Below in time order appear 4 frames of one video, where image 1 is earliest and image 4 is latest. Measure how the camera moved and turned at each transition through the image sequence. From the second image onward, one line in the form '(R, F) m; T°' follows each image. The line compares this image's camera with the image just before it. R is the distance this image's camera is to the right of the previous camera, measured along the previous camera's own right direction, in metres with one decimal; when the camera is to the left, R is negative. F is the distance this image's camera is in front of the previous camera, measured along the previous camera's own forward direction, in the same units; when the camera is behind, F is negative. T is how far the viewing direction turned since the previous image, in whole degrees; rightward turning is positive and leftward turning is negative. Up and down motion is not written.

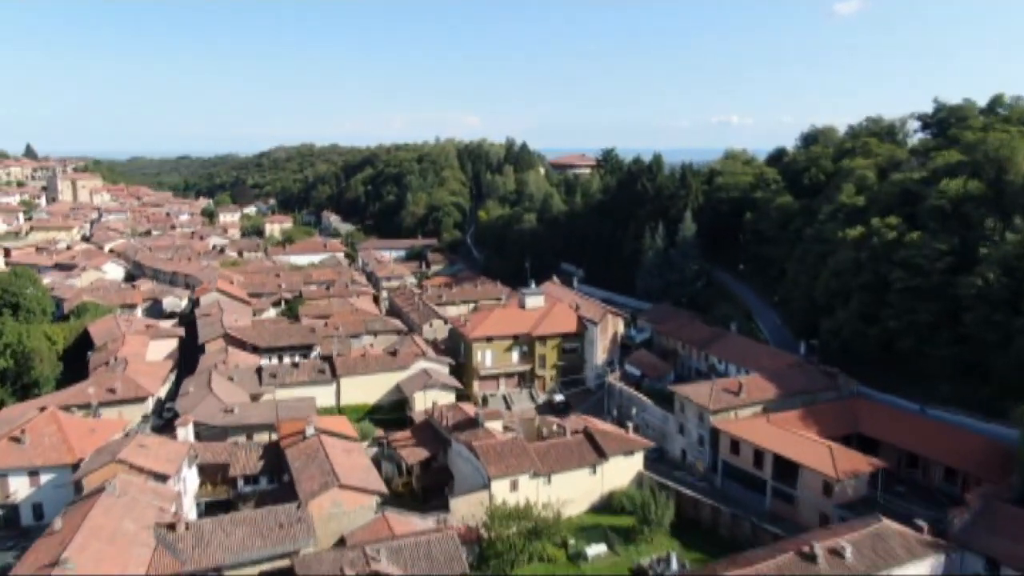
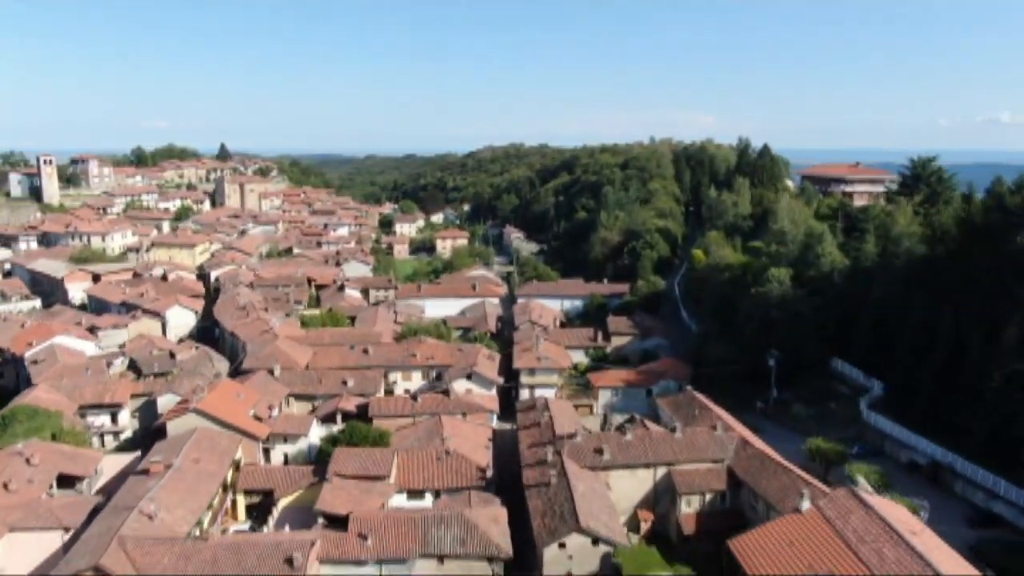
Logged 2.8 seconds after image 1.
(-0.5, +17.8) m; -16°
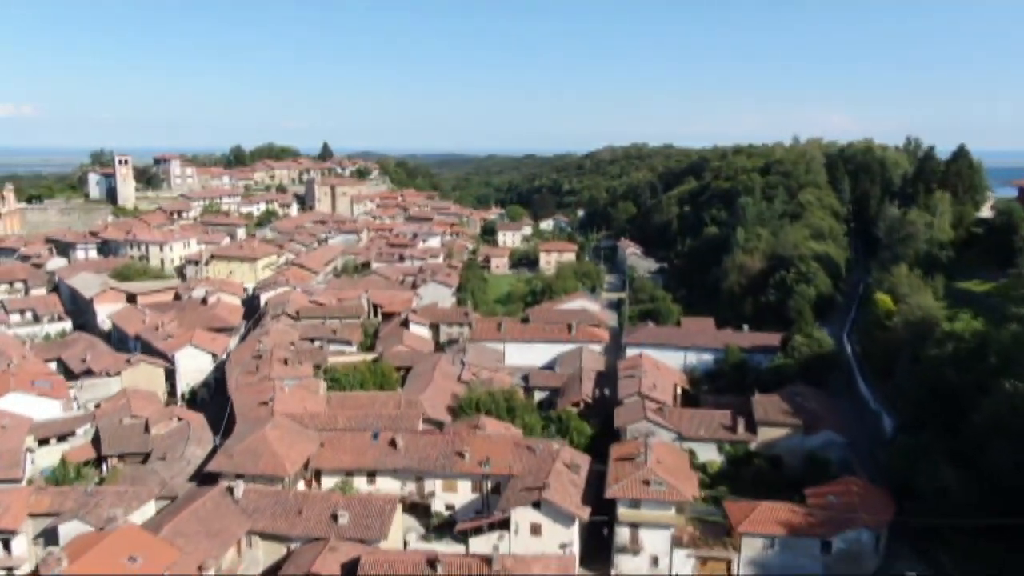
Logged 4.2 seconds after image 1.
(+0.5, +9.3) m; -9°
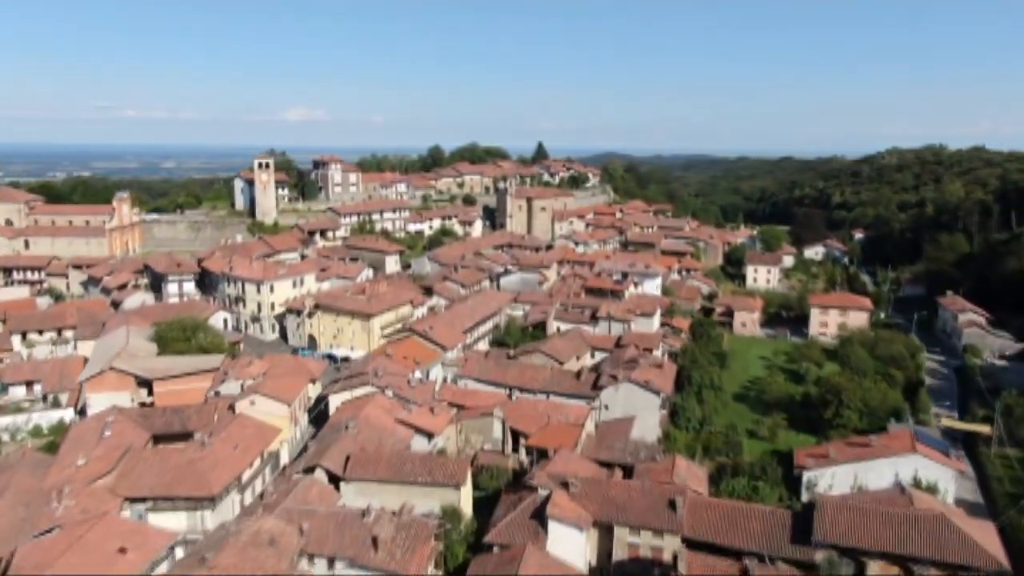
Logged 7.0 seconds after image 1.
(-0.6, +17.8) m; -17°
